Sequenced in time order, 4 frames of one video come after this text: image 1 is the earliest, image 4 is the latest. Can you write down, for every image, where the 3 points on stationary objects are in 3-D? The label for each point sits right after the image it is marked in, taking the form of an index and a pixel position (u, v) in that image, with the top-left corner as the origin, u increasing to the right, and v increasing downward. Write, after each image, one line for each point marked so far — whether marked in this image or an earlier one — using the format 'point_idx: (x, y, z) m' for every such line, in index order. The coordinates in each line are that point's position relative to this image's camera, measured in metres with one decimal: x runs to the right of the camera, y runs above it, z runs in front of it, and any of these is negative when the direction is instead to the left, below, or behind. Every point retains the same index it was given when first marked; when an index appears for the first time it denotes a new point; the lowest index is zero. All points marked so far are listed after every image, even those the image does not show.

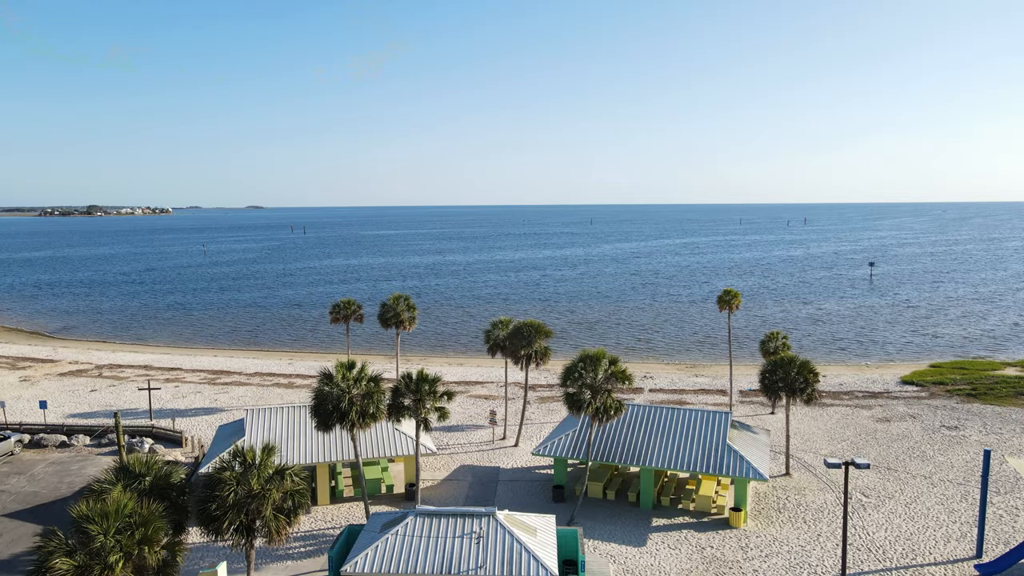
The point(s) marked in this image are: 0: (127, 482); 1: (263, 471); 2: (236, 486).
0: (-9.9, -5.0, +18.1) m
1: (-6.5, -4.8, +18.4) m
2: (-7.1, -5.1, +18.1) m
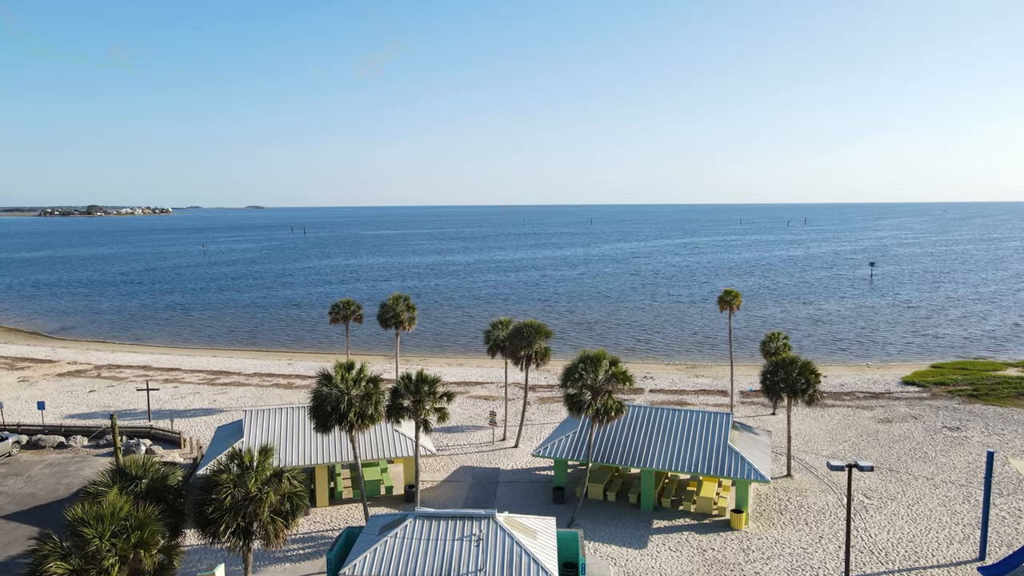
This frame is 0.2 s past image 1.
0: (-9.9, -5.0, +17.9) m
1: (-6.5, -4.8, +18.3) m
2: (-7.1, -5.1, +17.9) m
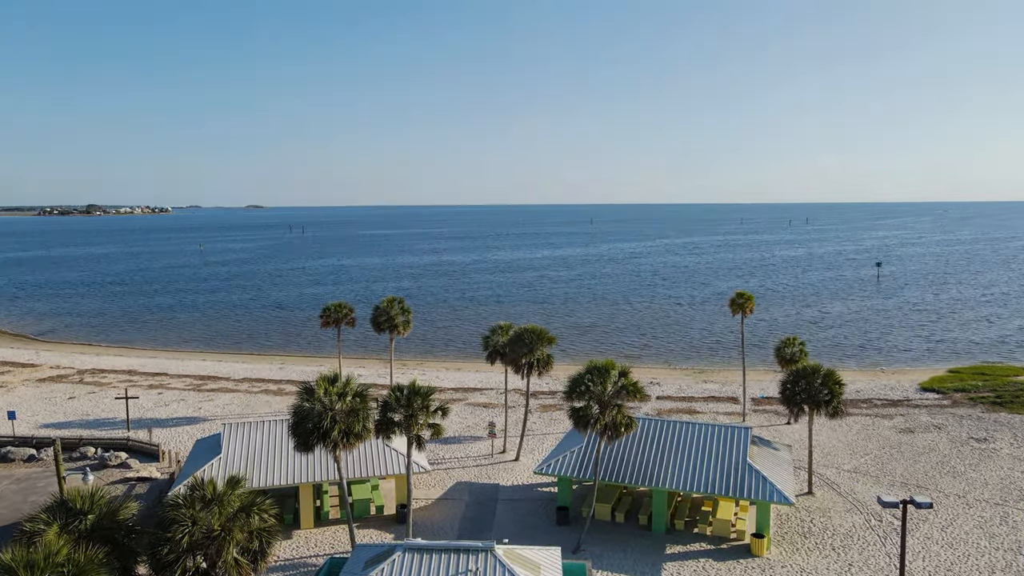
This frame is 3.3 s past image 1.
0: (-9.9, -5.2, +15.6) m
1: (-6.5, -5.0, +16.0) m
2: (-7.1, -5.3, +15.6) m
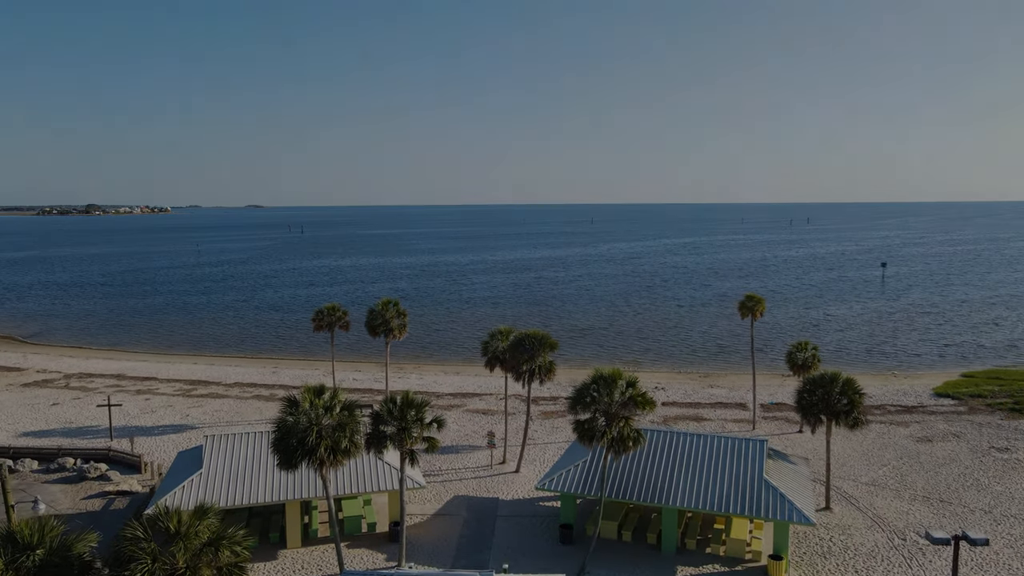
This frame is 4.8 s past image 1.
0: (-9.9, -5.3, +14.0) m
1: (-6.5, -5.1, +14.3) m
2: (-7.0, -5.4, +13.9) m
